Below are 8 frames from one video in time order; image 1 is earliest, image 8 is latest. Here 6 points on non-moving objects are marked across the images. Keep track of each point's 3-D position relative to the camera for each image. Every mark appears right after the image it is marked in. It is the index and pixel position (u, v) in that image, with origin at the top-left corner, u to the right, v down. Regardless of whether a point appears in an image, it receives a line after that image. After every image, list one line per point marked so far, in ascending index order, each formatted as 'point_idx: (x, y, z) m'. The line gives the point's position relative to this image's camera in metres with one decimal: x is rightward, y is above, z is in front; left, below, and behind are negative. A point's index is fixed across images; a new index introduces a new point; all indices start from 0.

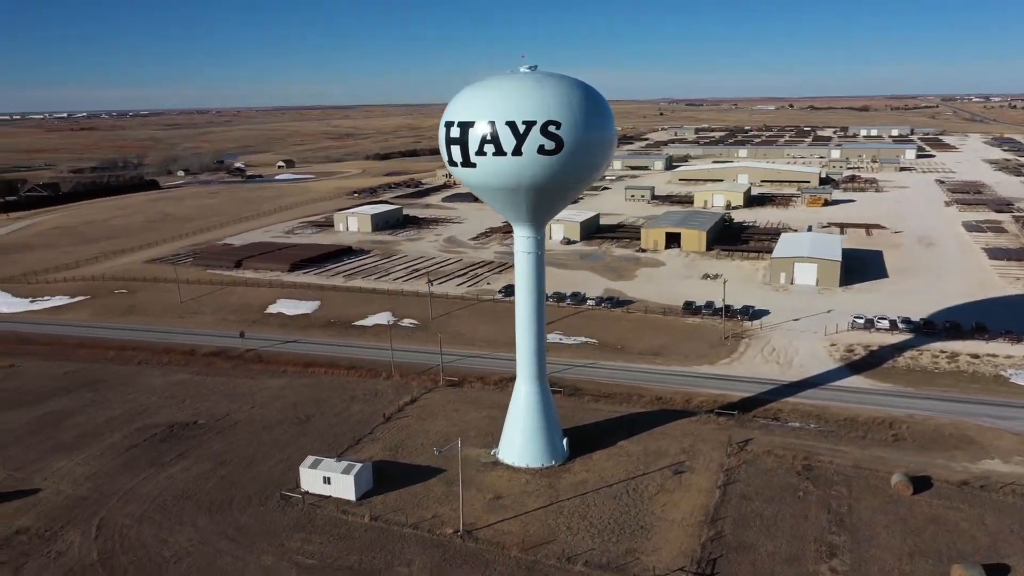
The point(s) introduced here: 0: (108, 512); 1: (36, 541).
0: (-9.2, -5.1, +18.8) m
1: (-10.1, -5.3, +17.6) m
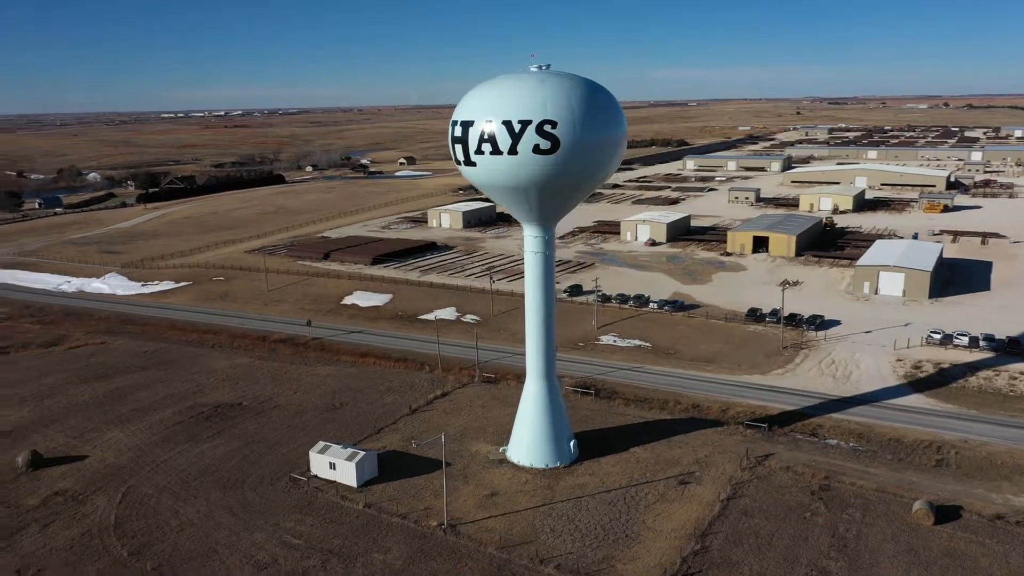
0: (-9.2, -4.7, +20.3) m
1: (-10.3, -5.0, +19.3) m
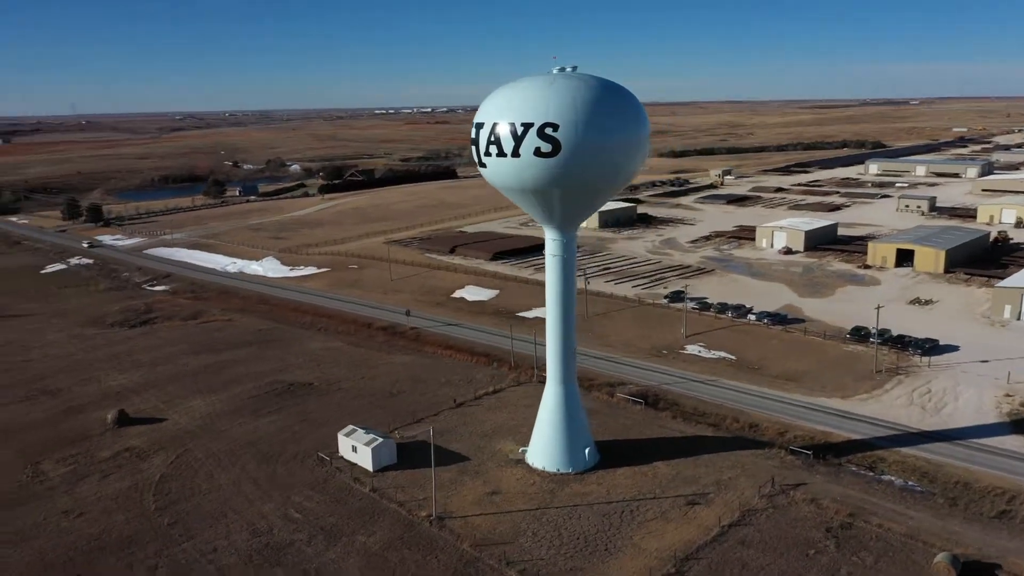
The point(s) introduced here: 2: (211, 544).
0: (-8.6, -4.3, +22.5) m
1: (-10.0, -4.4, +21.8) m
2: (-6.4, -5.3, +17.4) m
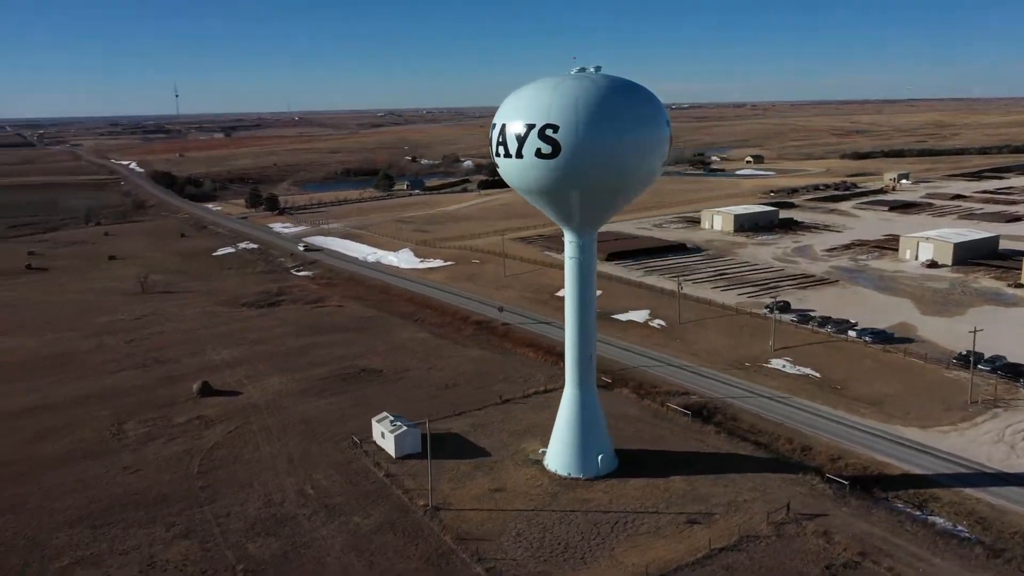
0: (-7.6, -3.9, +24.4) m
1: (-9.1, -4.0, +24.0) m
2: (-6.6, -5.0, +18.9) m
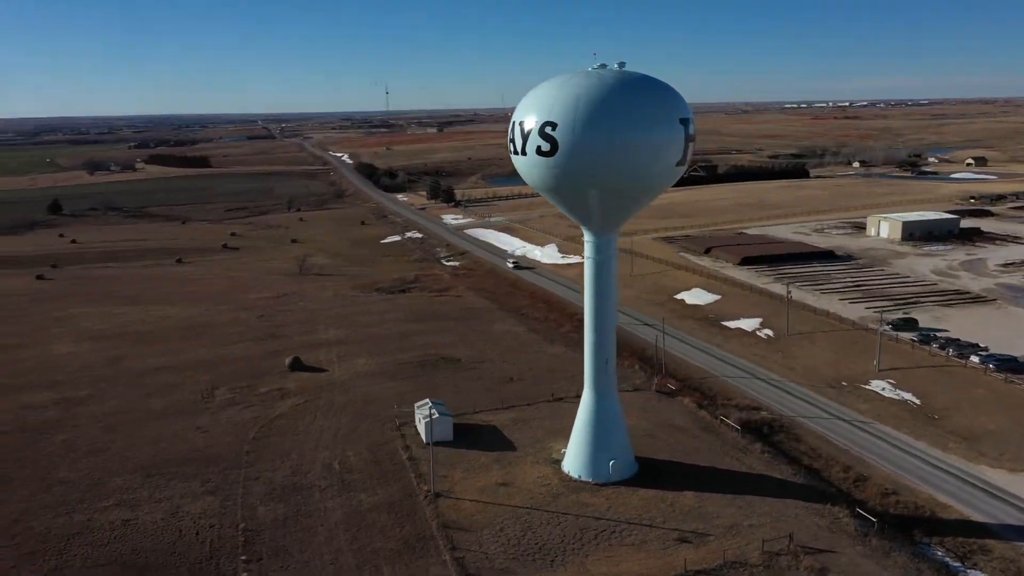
0: (-5.9, -3.4, +26.2) m
1: (-7.4, -3.4, +26.2) m
2: (-6.4, -4.6, +20.7) m
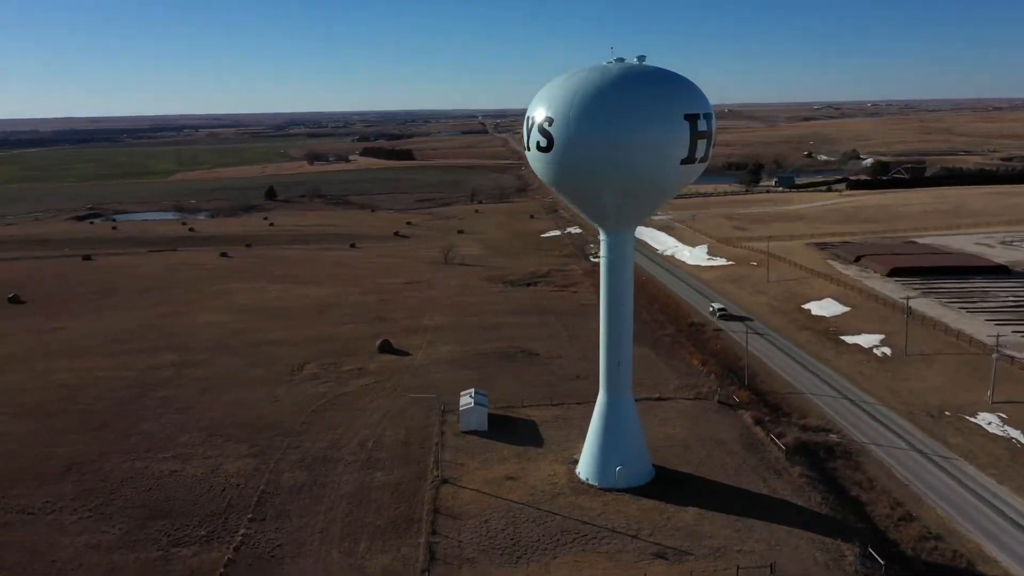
0: (-3.8, -3.0, +27.5) m
1: (-5.3, -2.9, +27.9) m
2: (-5.7, -4.1, +22.3) m
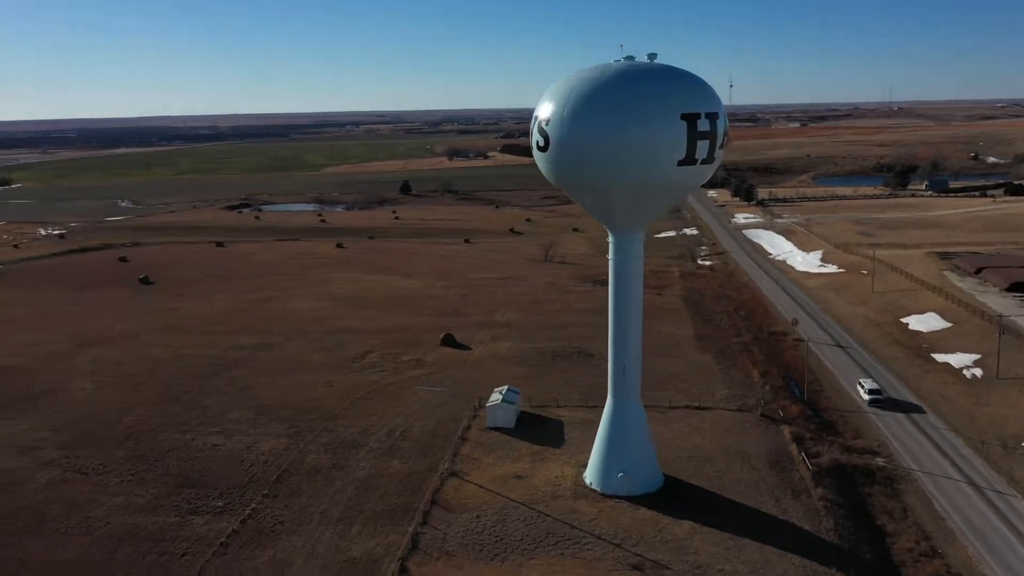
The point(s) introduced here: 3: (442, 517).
0: (-2.1, -2.8, +28.1) m
1: (-3.5, -2.7, +28.7) m
2: (-5.0, -3.9, +23.3) m
3: (-1.5, -5.0, +18.0) m
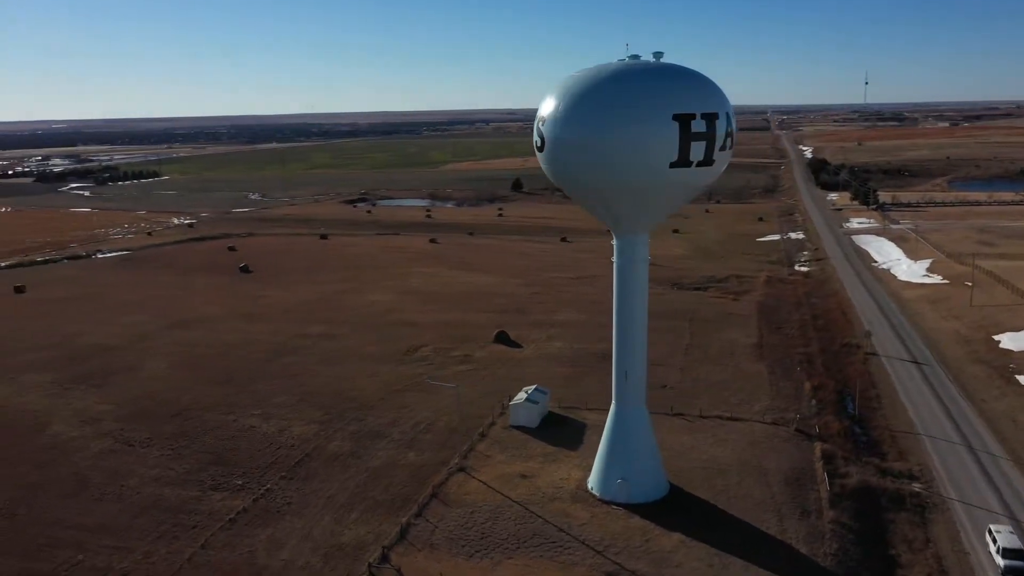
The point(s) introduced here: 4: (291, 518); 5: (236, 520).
0: (-0.6, -2.7, +28.3) m
1: (-1.9, -2.5, +29.2) m
2: (-4.2, -3.7, +24.0) m
3: (-1.6, -4.9, +18.3) m
4: (-4.9, -5.1, +18.4) m
5: (-6.1, -5.2, +18.4) m
